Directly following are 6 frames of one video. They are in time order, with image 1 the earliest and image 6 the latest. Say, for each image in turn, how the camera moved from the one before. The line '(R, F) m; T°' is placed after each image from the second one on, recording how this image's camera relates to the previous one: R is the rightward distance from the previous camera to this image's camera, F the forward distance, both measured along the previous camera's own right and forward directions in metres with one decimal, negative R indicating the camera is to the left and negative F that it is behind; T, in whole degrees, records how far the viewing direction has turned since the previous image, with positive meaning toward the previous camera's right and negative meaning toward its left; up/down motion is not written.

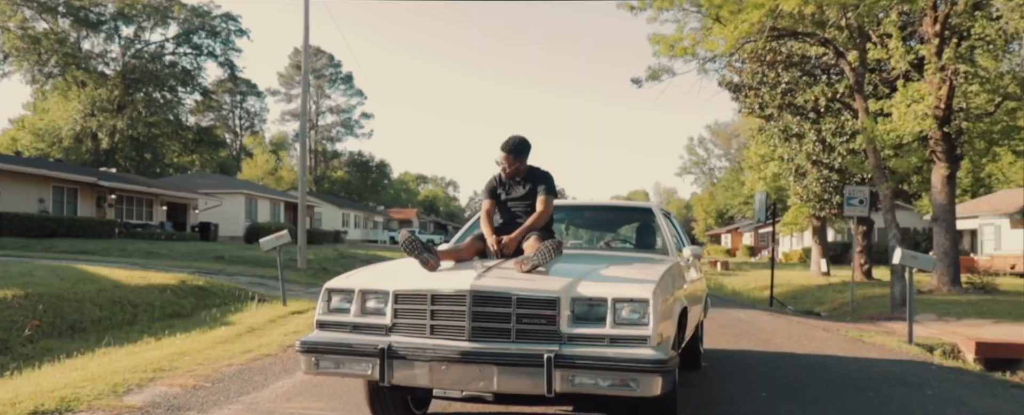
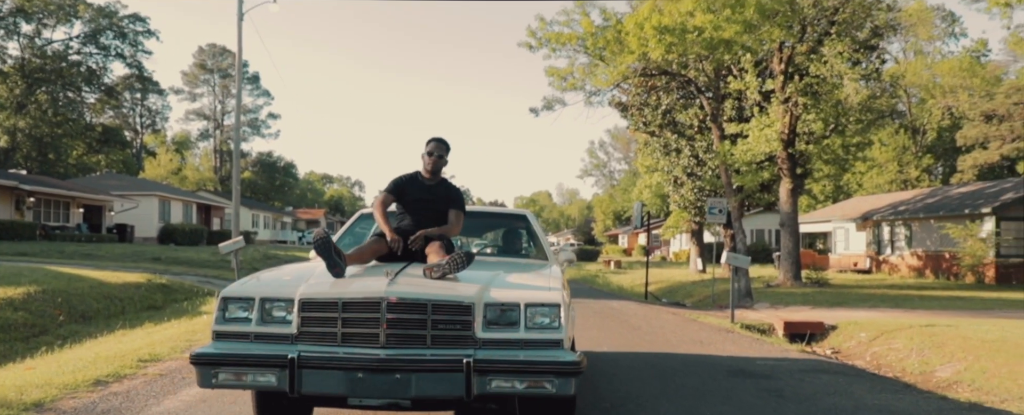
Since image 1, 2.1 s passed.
(-0.2, -3.1) m; +6°
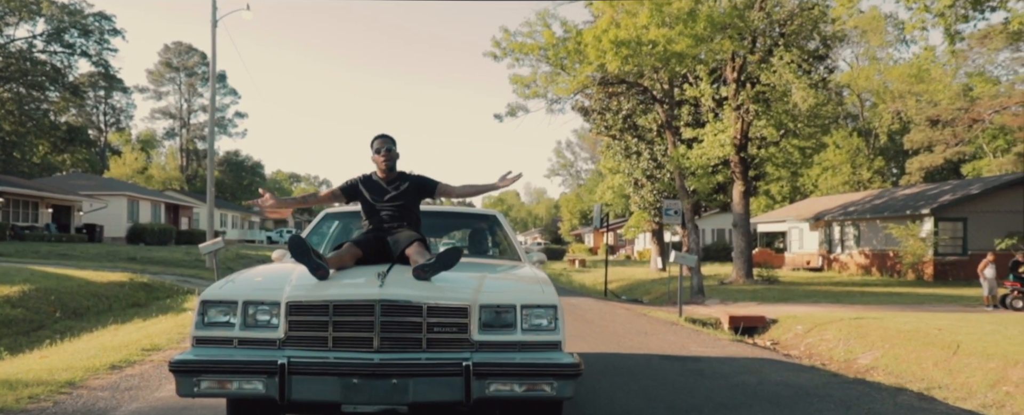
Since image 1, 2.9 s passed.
(0.0, -1.0) m; +2°
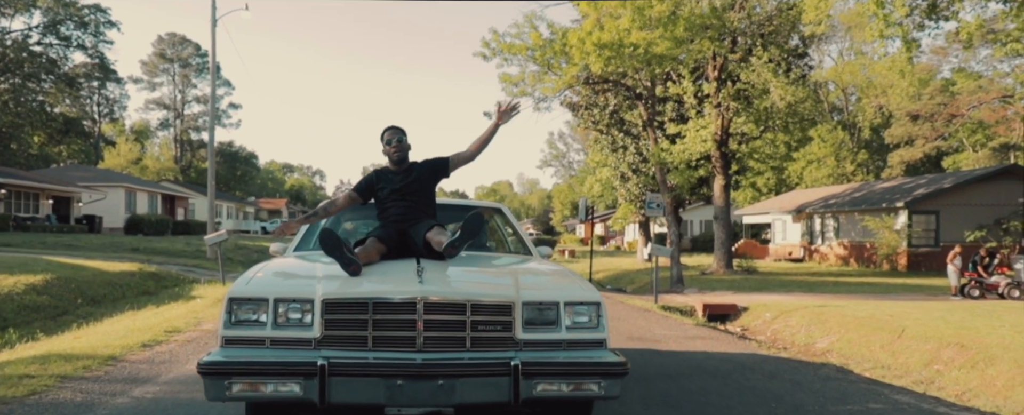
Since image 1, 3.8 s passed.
(+0.1, -1.0) m; 0°
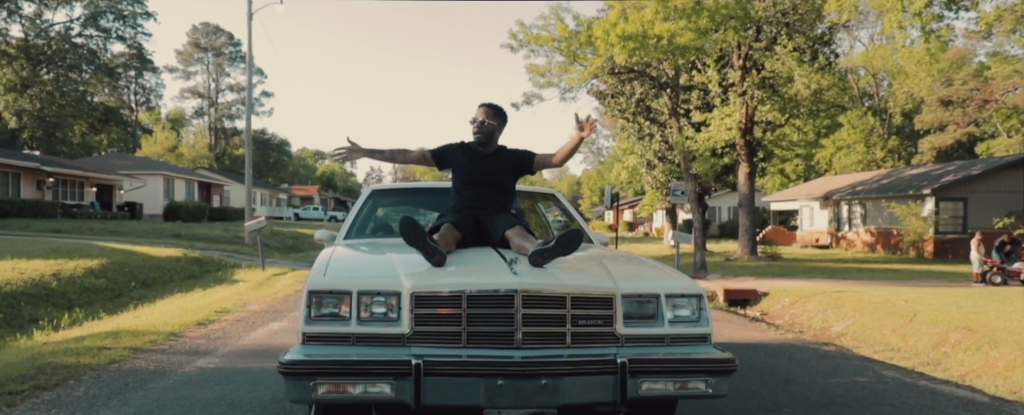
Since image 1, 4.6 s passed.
(+0.1, -0.6) m; -2°
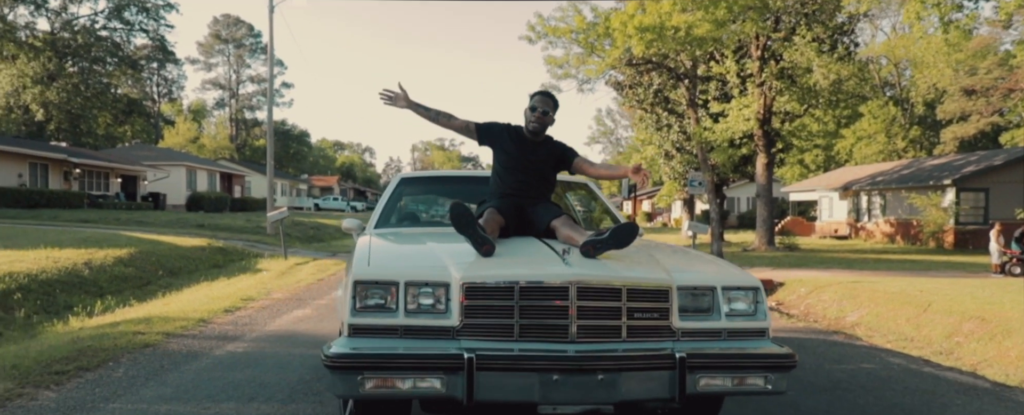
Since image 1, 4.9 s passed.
(0.0, -0.2) m; -1°
